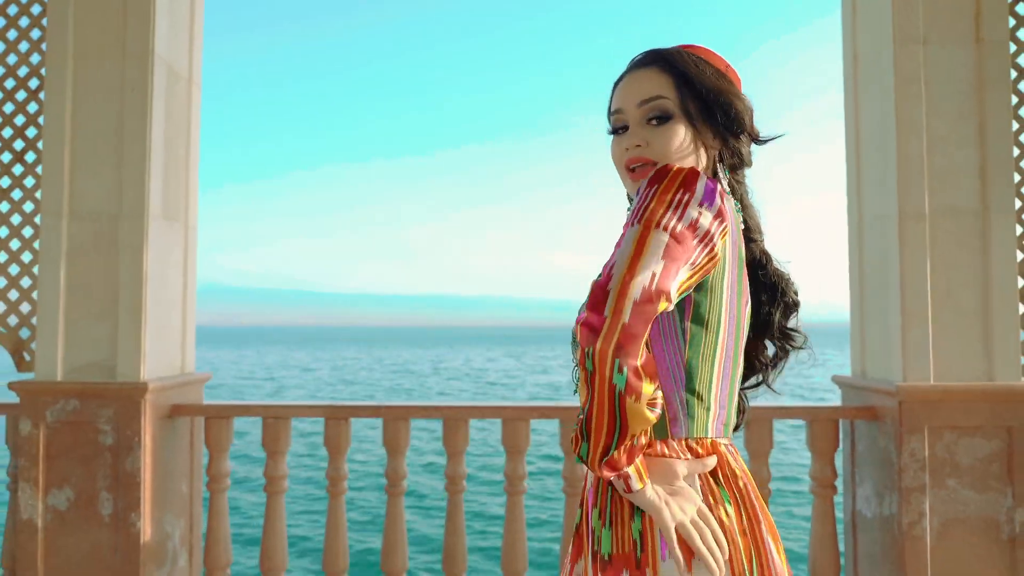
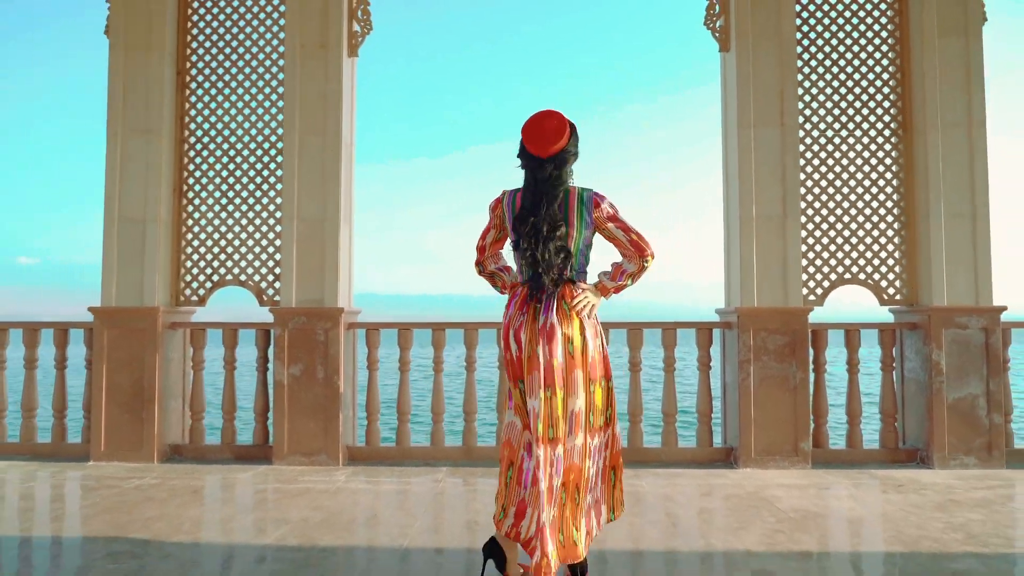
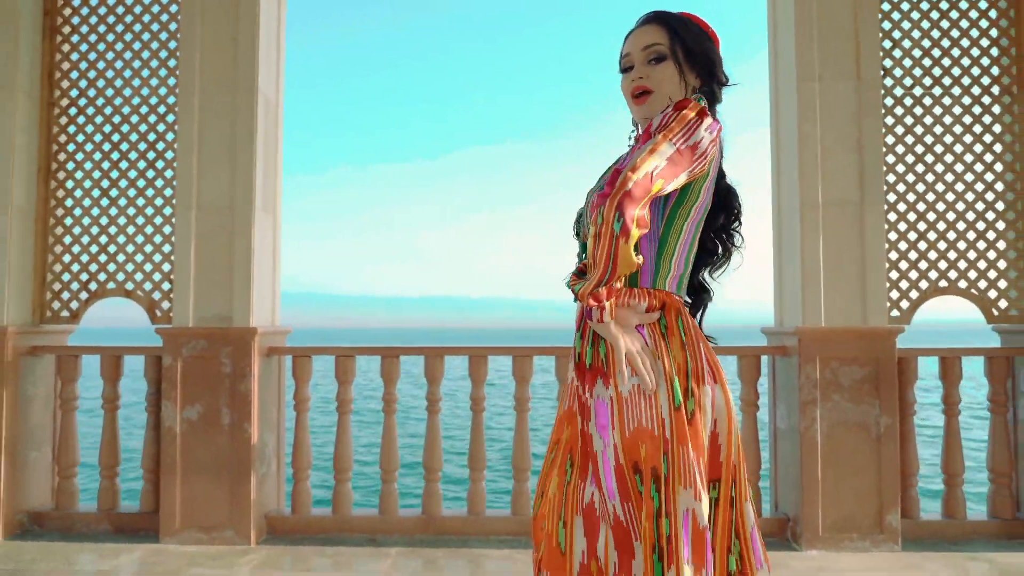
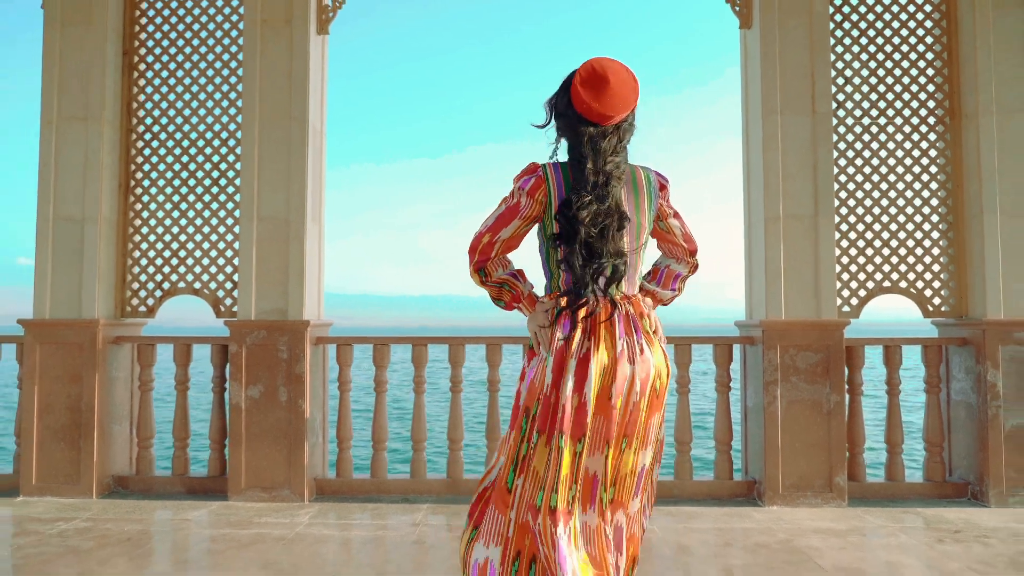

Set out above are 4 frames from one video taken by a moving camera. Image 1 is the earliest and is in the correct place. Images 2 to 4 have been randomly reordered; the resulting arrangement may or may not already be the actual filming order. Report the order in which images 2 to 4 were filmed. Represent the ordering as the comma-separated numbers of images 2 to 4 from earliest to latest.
3, 4, 2
